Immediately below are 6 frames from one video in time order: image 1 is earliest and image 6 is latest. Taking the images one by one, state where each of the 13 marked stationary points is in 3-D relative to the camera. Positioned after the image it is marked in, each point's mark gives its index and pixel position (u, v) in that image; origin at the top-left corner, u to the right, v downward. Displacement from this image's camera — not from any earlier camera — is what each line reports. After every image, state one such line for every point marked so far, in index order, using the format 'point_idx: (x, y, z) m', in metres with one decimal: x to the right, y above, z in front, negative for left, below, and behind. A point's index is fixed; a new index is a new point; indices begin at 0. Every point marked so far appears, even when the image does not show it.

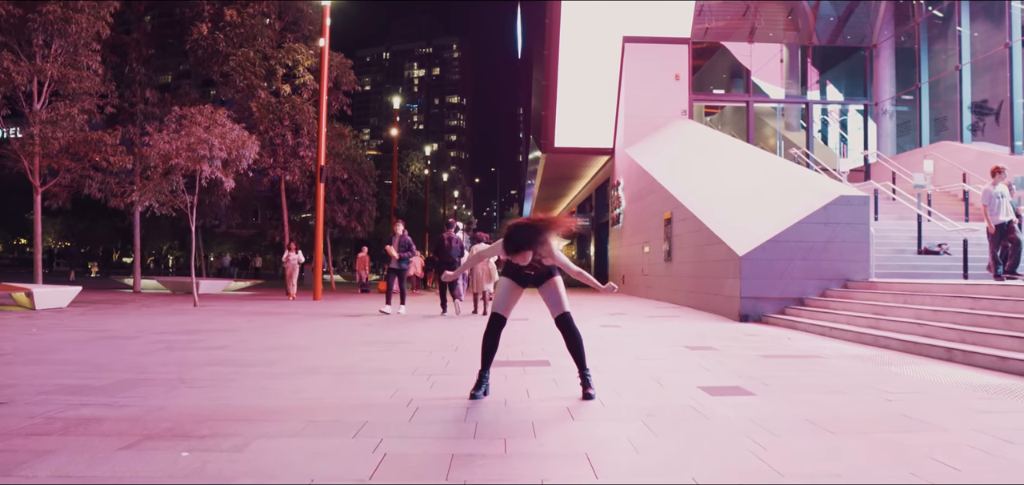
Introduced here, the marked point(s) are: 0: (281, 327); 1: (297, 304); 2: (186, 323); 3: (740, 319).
0: (-3.6, -1.4, +11.3) m
1: (-4.7, -1.4, +15.3) m
2: (-5.2, -1.3, +11.1) m
3: (+4.0, -1.3, +12.4) m
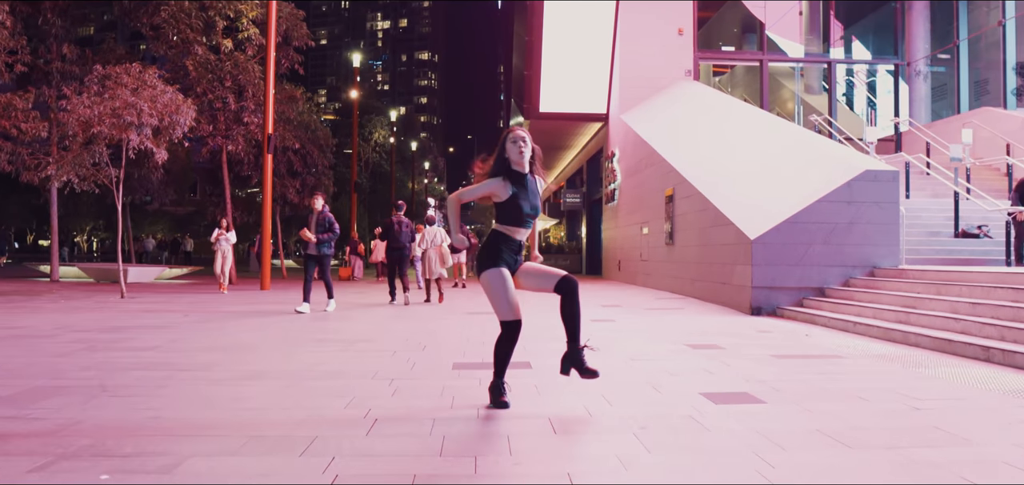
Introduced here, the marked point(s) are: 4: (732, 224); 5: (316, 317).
0: (-3.9, -1.1, +9.9) m
1: (-5.0, -1.0, +13.8) m
2: (-5.5, -1.1, +9.7) m
3: (+3.7, -1.1, +10.9) m
4: (+3.6, +0.3, +11.4) m
5: (-2.9, -1.1, +10.5) m
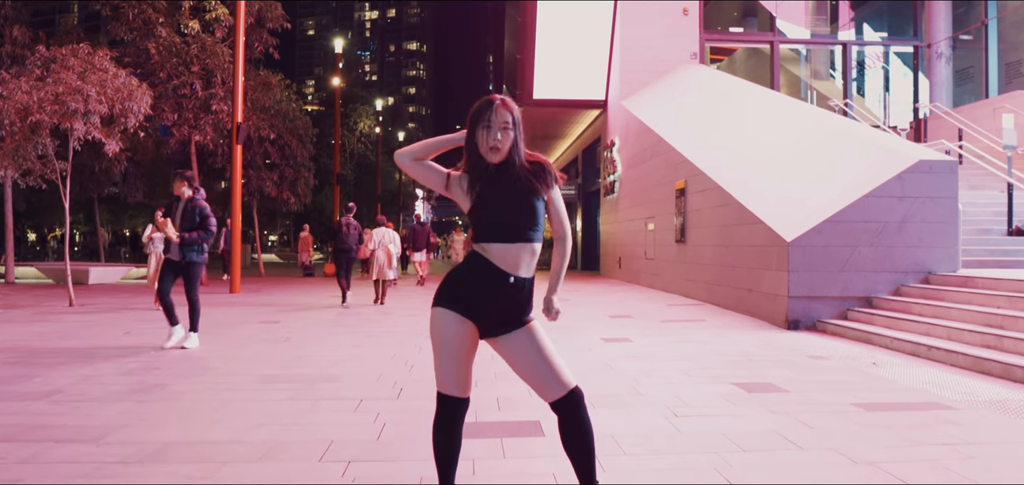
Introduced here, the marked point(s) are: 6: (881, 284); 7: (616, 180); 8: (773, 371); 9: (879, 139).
0: (-4.0, -1.2, +8.3) m
1: (-5.1, -1.1, +12.2) m
2: (-5.5, -1.2, +8.1) m
3: (+3.7, -1.1, +9.4) m
4: (+3.5, +0.3, +9.9) m
5: (-2.9, -1.2, +8.9) m
6: (+4.9, -0.5, +9.3) m
7: (+2.9, +1.6, +19.1) m
8: (+2.4, -1.2, +6.4) m
9: (+5.4, +1.5, +10.3) m
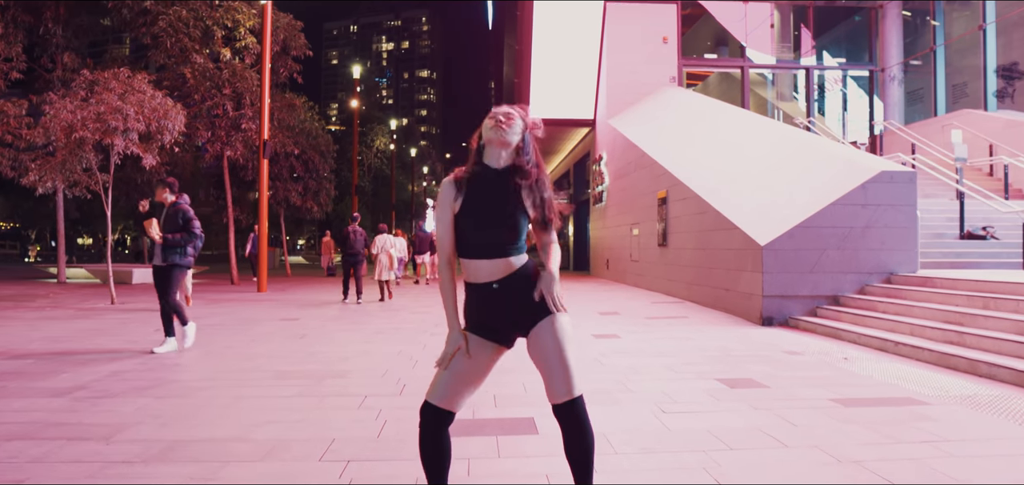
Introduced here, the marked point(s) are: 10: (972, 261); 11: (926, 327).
0: (-4.0, -1.3, +8.8) m
1: (-5.3, -1.1, +12.7) m
2: (-5.5, -1.3, +8.5) m
3: (+3.6, -1.2, +10.2) m
4: (+3.4, +0.2, +10.7) m
5: (-2.9, -1.3, +9.4) m
6: (+4.8, -0.6, +10.1) m
7: (+2.5, +1.6, +19.8) m
8: (+2.4, -1.2, +7.1) m
9: (+5.3, +1.5, +11.1) m
10: (+7.0, -0.3, +10.7) m
11: (+4.7, -1.0, +8.1) m
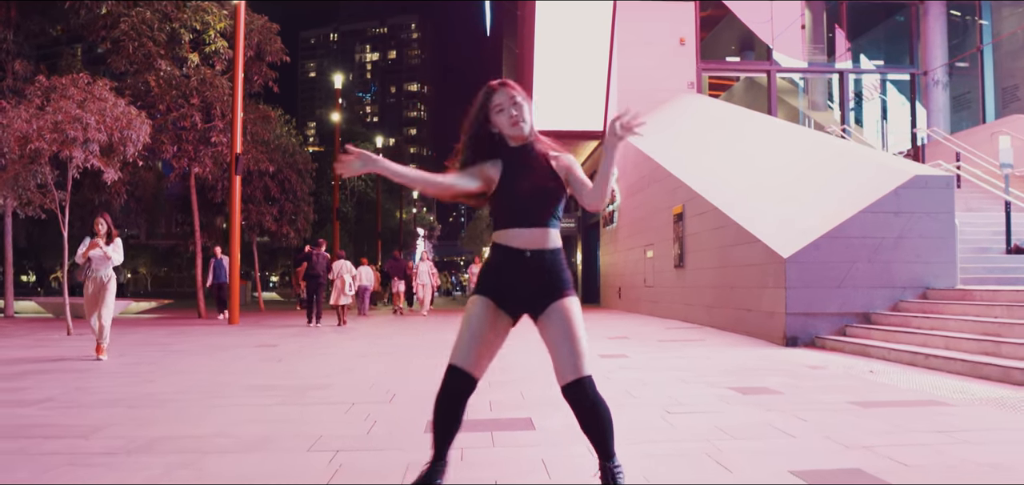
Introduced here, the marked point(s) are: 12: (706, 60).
0: (-4.0, -1.4, +8.3) m
1: (-5.1, -1.6, +12.2) m
2: (-5.6, -1.4, +8.1) m
3: (+3.6, -1.3, +9.3) m
4: (+3.5, 0.0, +9.9) m
5: (-2.9, -1.5, +8.9) m
6: (+4.8, -0.7, +9.3) m
7: (+2.9, +0.8, +19.2) m
8: (+2.3, -1.2, +6.3) m
9: (+5.4, +1.2, +10.4) m
10: (+7.0, -0.5, +9.8) m
11: (+4.6, -1.0, +7.2) m
12: (+5.5, +5.1, +19.8) m
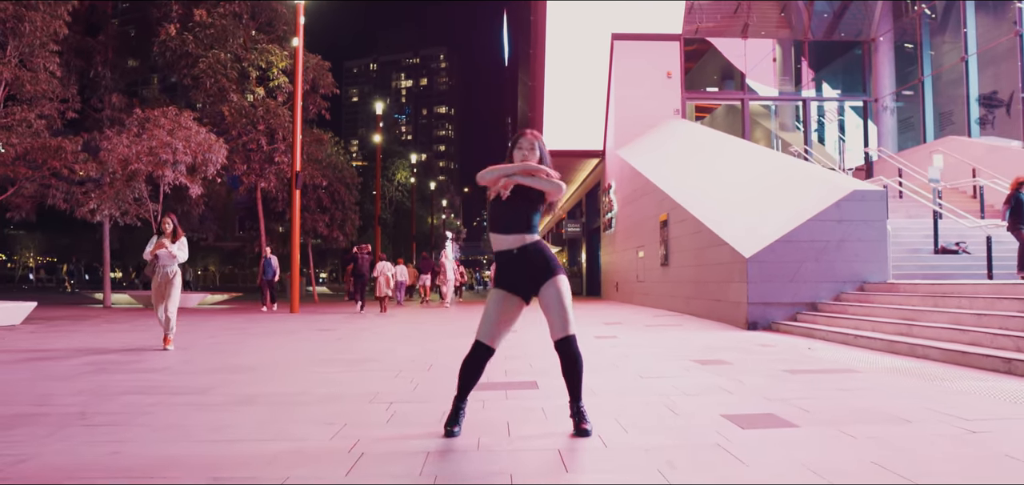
0: (-3.8, -1.5, +10.2) m
1: (-5.0, -1.5, +14.0) m
2: (-5.4, -1.5, +9.9) m
3: (+3.8, -1.4, +11.3) m
4: (+3.6, 0.0, +11.9) m
5: (-2.8, -1.5, +10.7) m
6: (+5.0, -0.8, +11.3) m
7: (+2.9, +0.9, +21.1) m
8: (+2.5, -1.3, +8.3) m
9: (+5.5, +1.2, +12.4) m
10: (+7.2, -0.5, +11.8) m
11: (+4.8, -1.0, +9.2) m
12: (+5.5, +5.2, +21.7) m
